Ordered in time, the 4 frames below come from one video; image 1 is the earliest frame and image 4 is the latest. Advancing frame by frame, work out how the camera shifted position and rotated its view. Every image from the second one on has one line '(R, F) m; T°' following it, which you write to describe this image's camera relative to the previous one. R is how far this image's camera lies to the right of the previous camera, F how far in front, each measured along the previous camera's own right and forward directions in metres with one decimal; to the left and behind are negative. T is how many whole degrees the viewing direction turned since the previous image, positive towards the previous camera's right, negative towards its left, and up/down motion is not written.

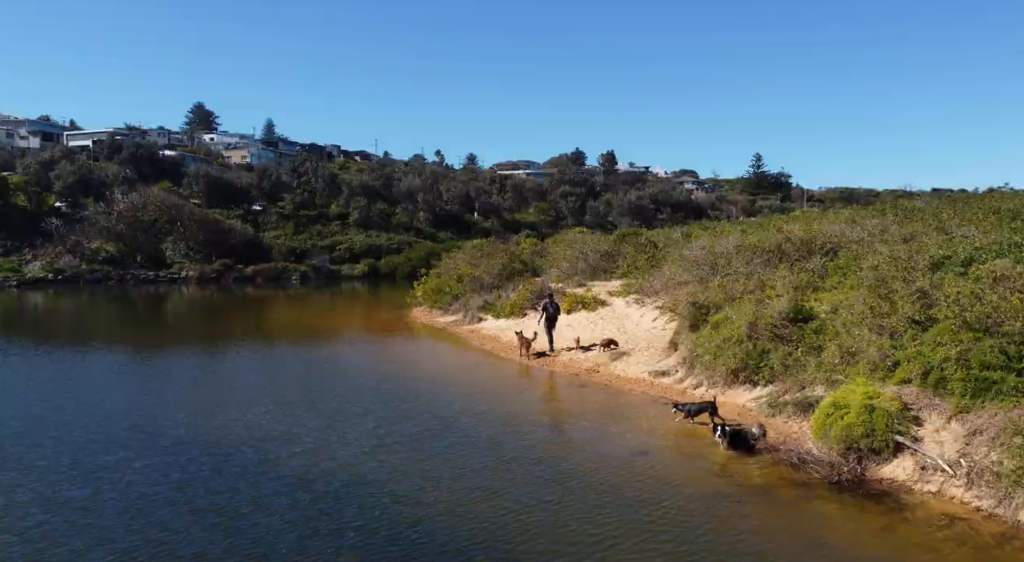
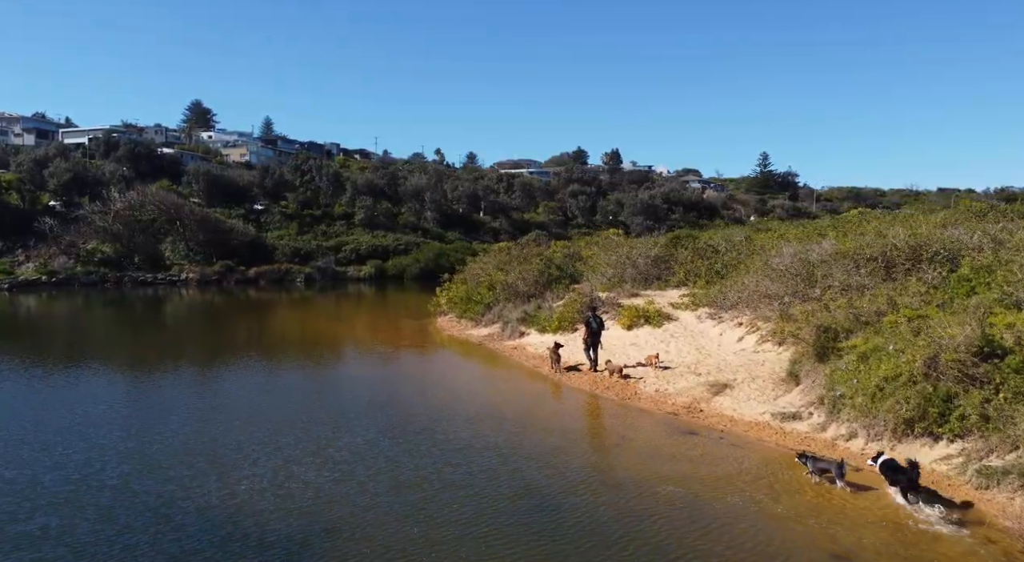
(-1.7, +3.1) m; 0°
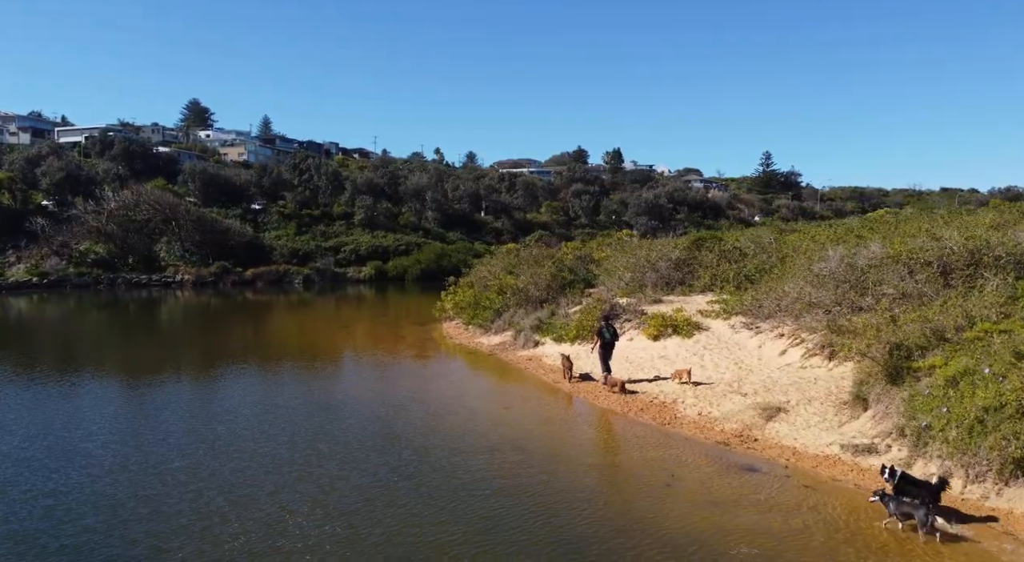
(-0.5, +1.8) m; 0°
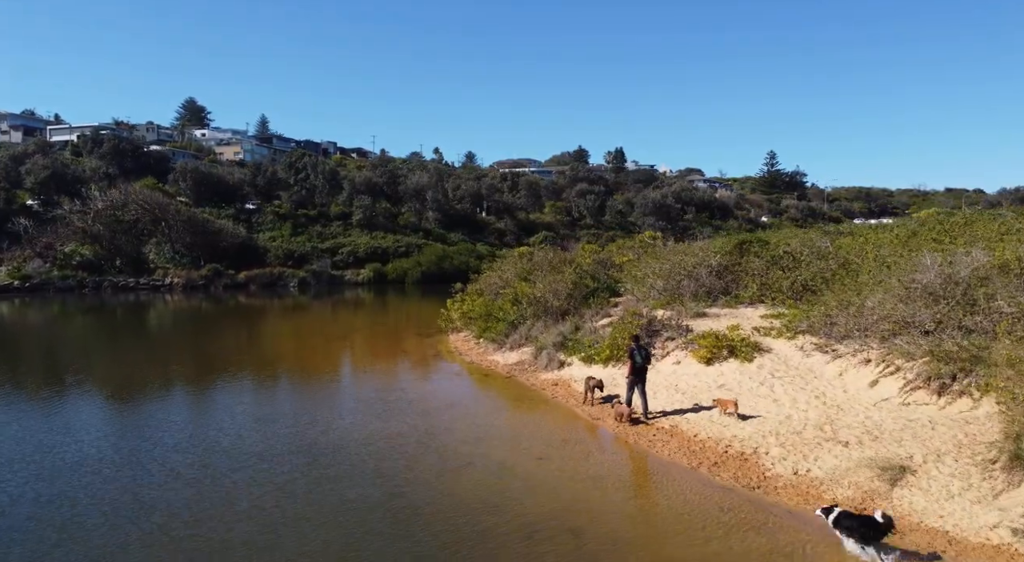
(-0.6, +3.1) m; 0°
